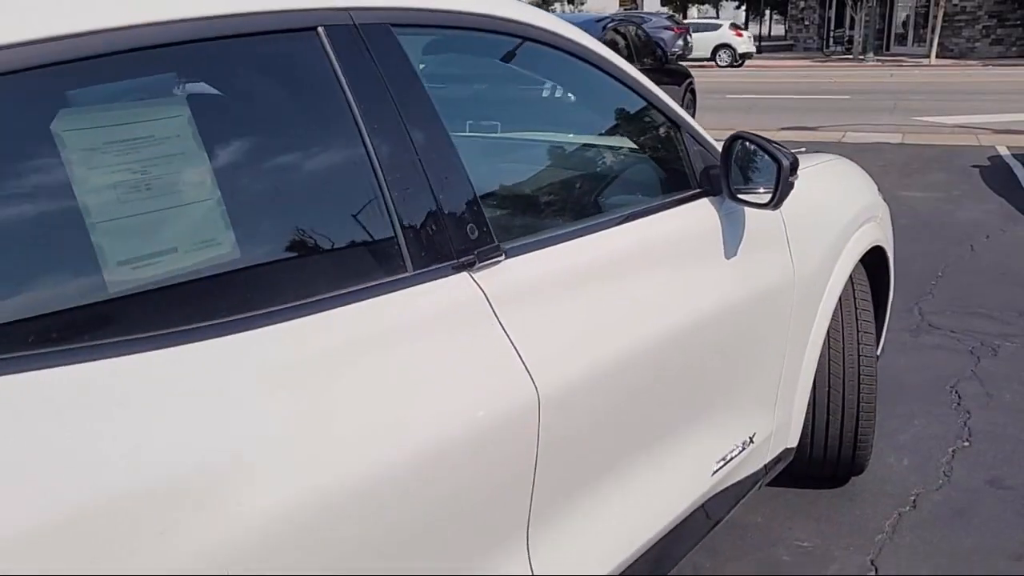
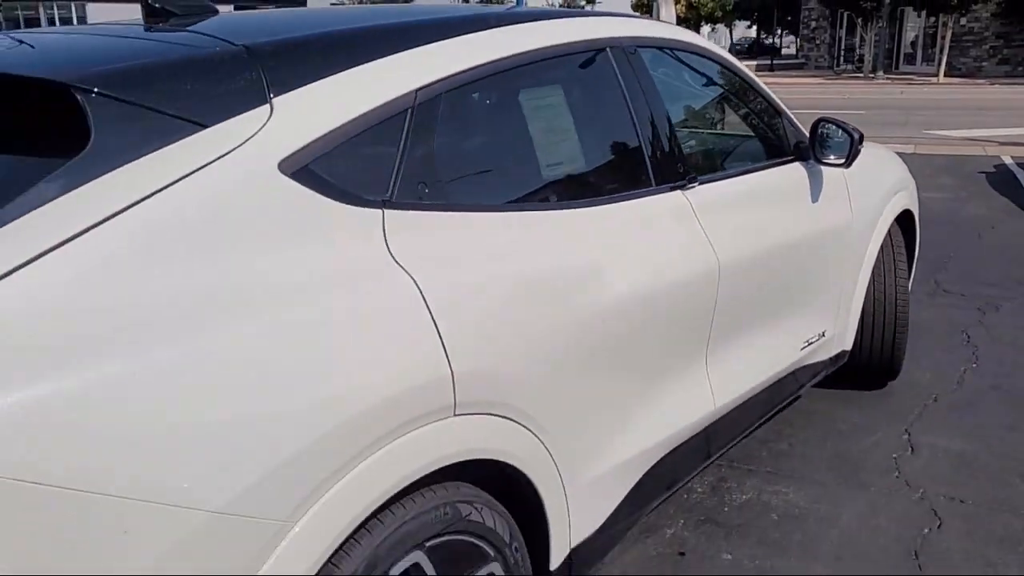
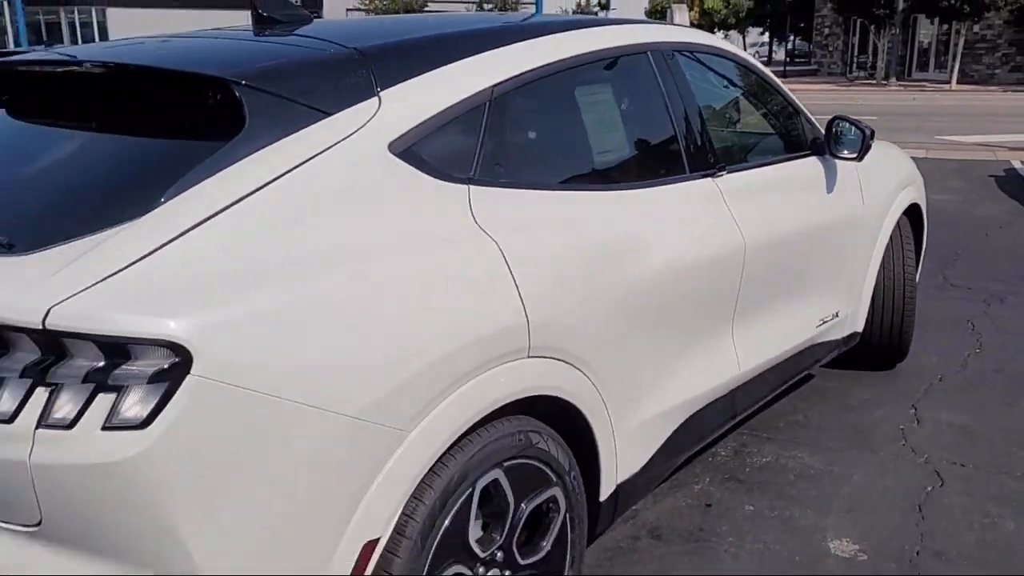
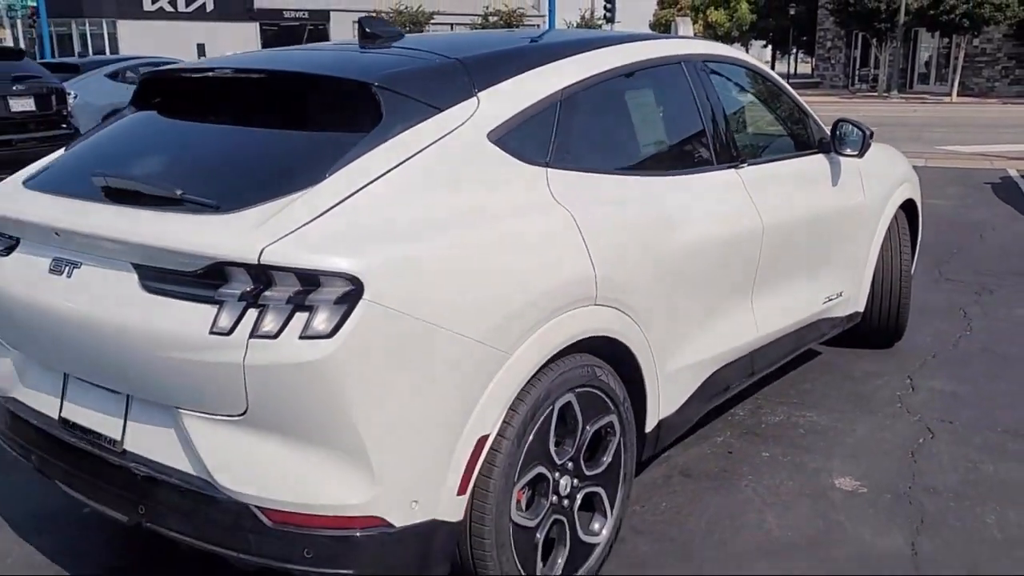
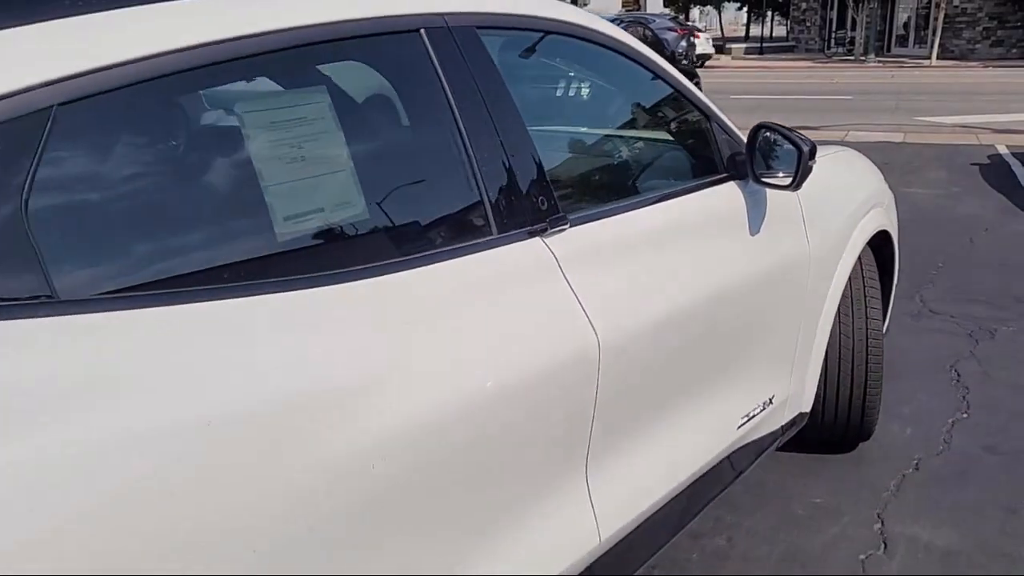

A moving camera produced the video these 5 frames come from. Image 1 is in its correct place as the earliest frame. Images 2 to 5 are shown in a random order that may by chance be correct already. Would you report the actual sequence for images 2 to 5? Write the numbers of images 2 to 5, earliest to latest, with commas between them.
5, 2, 3, 4
